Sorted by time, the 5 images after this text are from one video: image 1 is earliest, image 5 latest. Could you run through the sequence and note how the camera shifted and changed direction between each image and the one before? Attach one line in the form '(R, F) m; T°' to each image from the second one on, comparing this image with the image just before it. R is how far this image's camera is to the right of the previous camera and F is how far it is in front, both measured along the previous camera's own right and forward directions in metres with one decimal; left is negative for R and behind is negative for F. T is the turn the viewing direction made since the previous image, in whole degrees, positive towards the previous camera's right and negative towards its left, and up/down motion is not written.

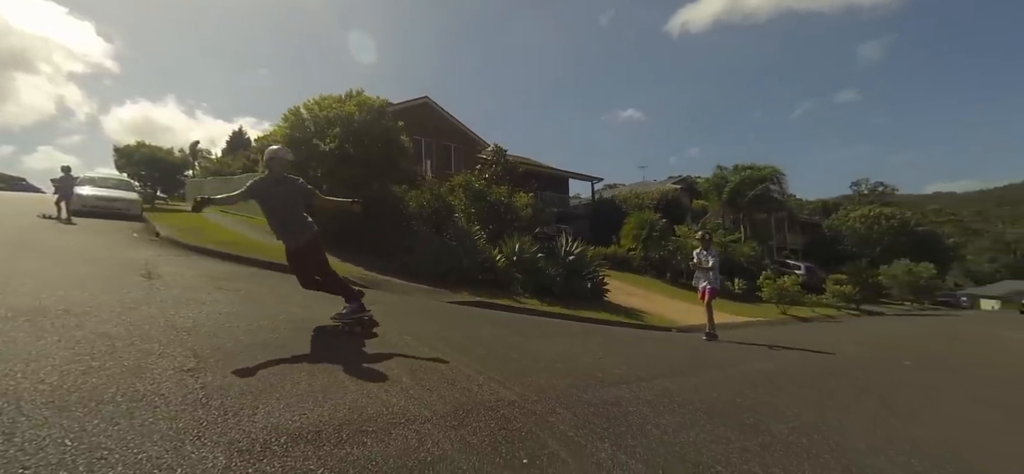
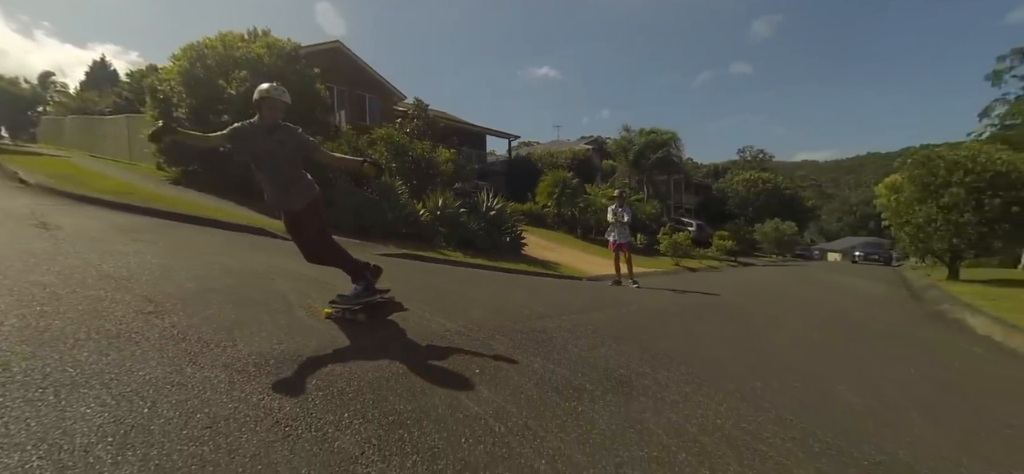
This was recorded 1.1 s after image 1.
(-0.3, -0.5) m; +11°
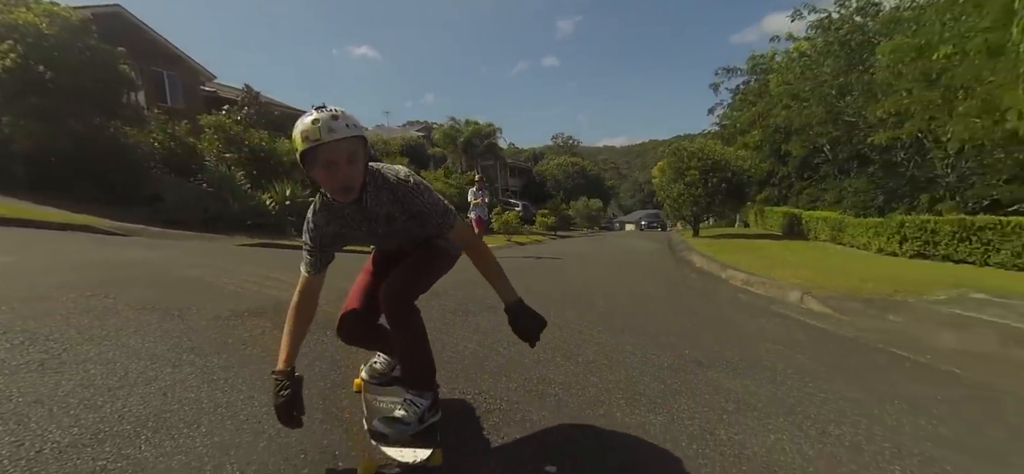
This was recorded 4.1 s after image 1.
(-0.7, -1.4) m; +21°
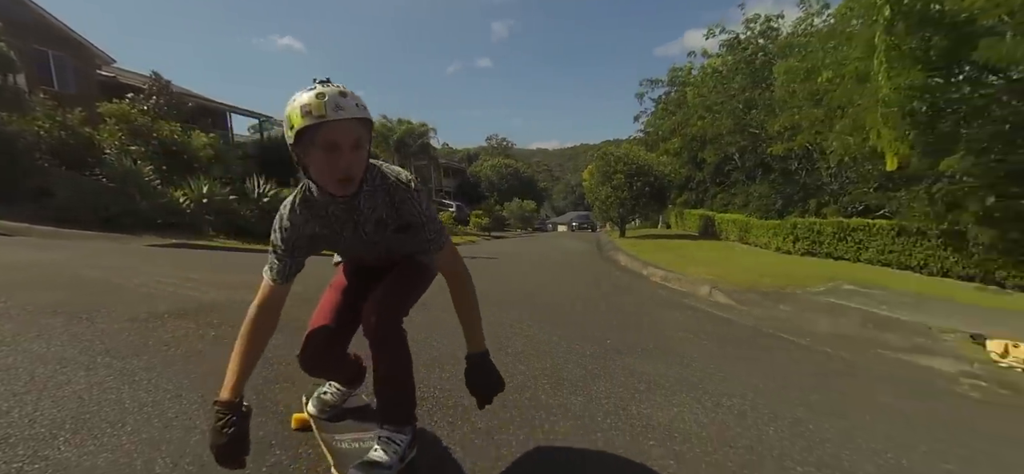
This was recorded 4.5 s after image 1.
(0.0, -0.2) m; +8°
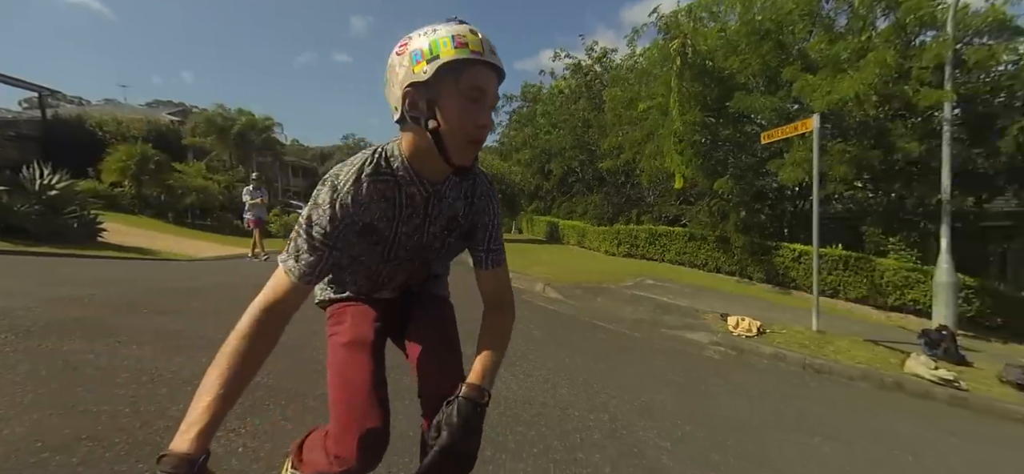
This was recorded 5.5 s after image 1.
(+0.2, -0.5) m; +18°
